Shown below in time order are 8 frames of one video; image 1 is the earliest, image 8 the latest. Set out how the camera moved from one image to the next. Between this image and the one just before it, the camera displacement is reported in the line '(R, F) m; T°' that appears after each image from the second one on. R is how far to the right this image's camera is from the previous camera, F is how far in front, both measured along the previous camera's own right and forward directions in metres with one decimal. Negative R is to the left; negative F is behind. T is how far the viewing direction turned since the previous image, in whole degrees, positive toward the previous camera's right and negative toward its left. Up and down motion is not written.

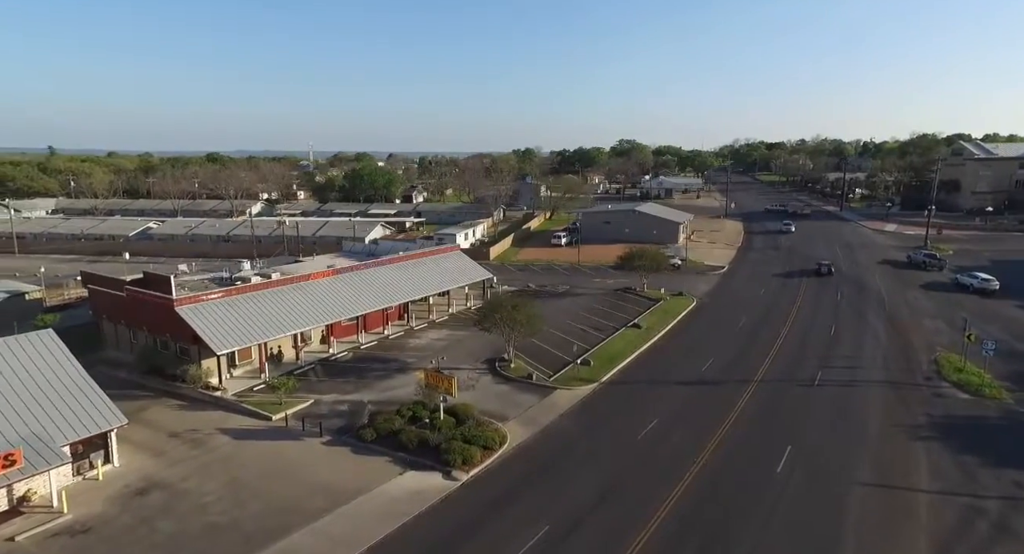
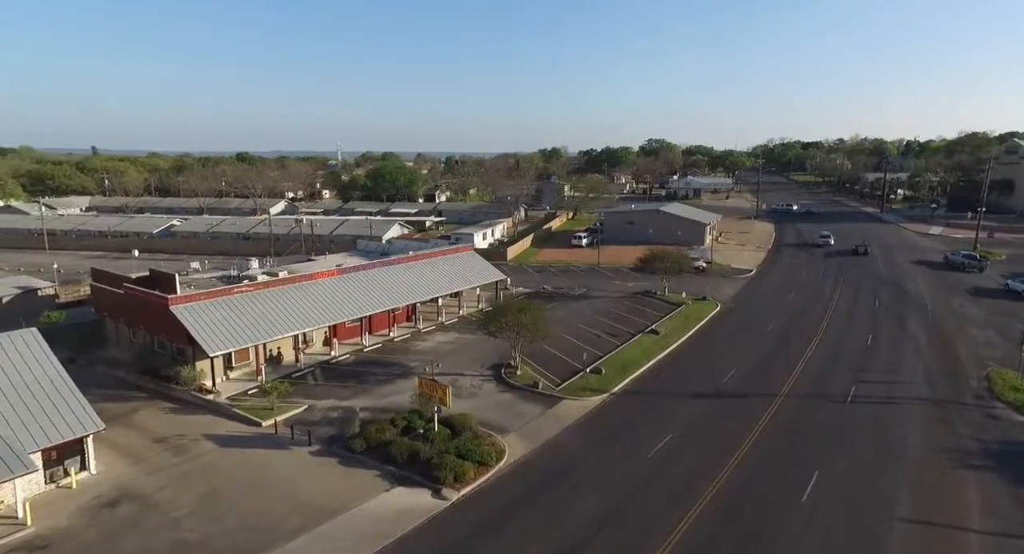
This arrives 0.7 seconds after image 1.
(+1.2, +2.0) m; -3°
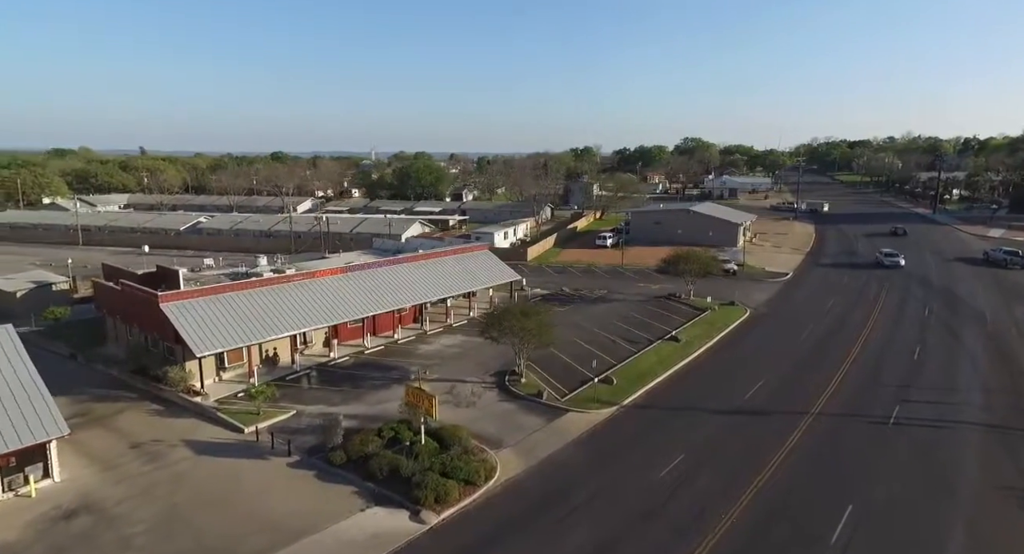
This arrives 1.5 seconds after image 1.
(+1.5, +2.4) m; -3°
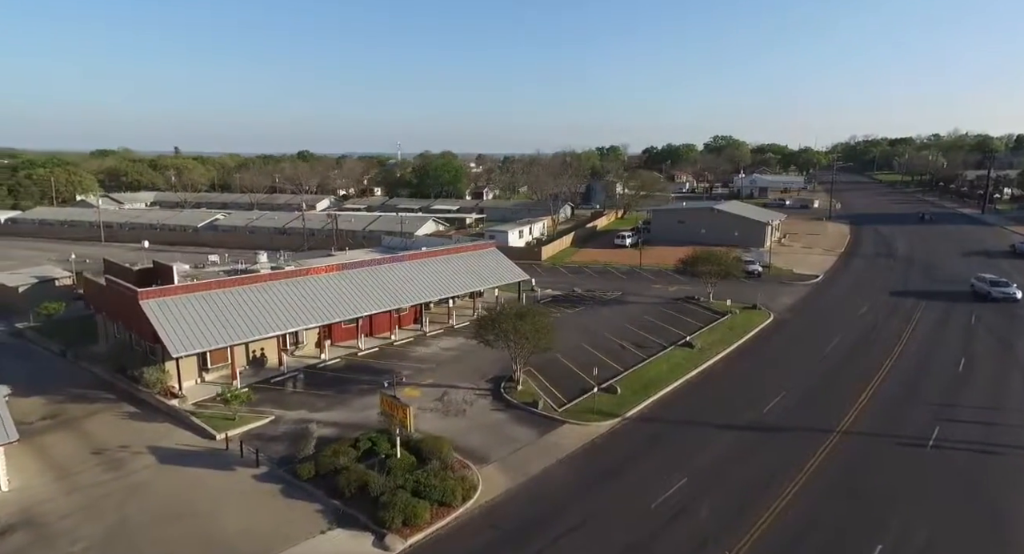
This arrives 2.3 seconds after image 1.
(+1.5, +2.4) m; -3°
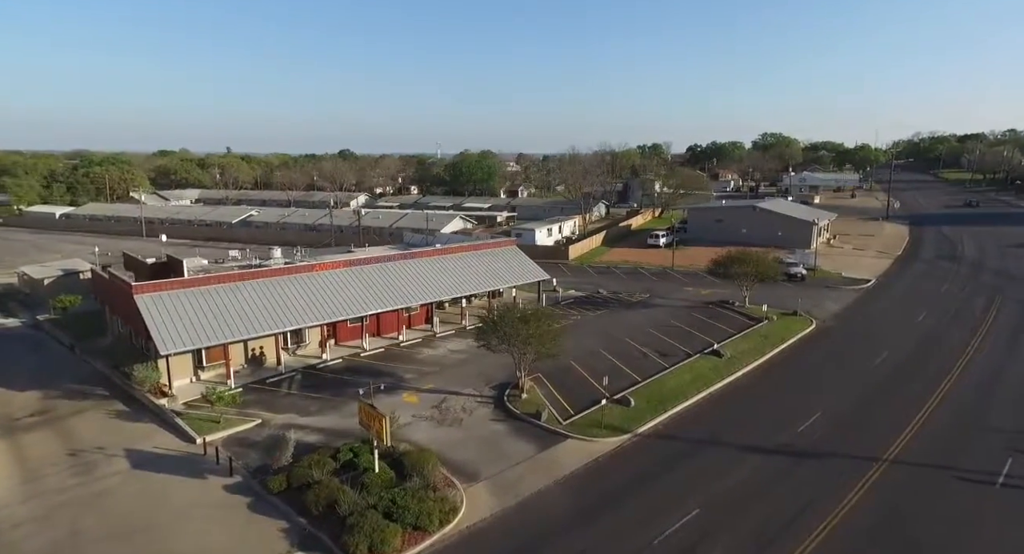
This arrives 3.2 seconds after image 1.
(+1.6, +2.4) m; -4°
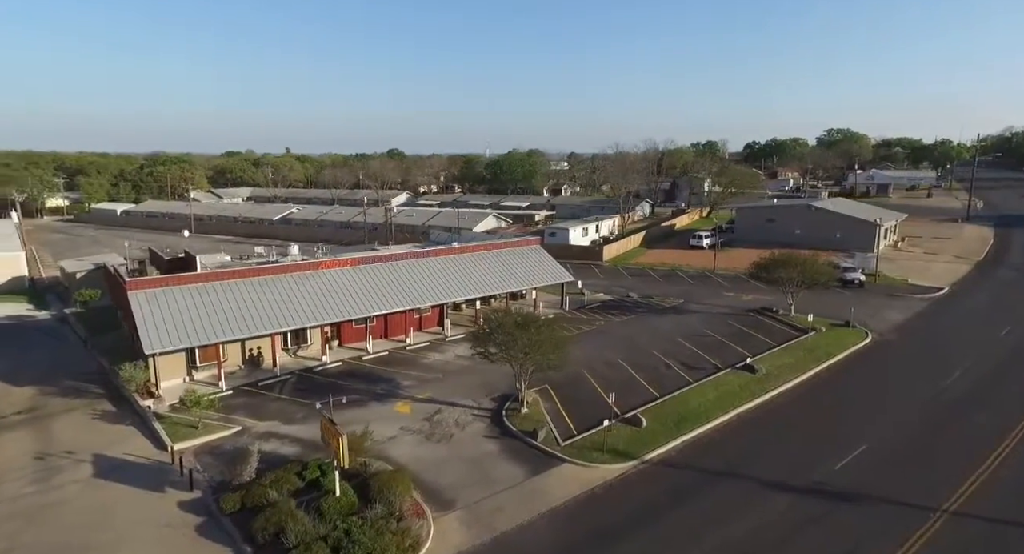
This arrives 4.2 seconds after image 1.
(+2.0, +2.7) m; -5°
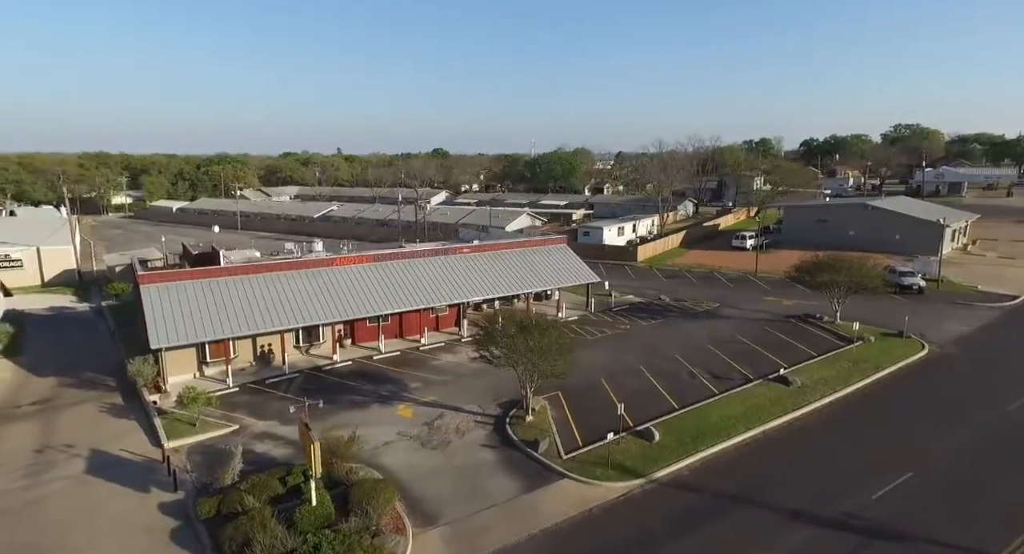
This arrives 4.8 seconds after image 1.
(+1.5, +1.5) m; -5°
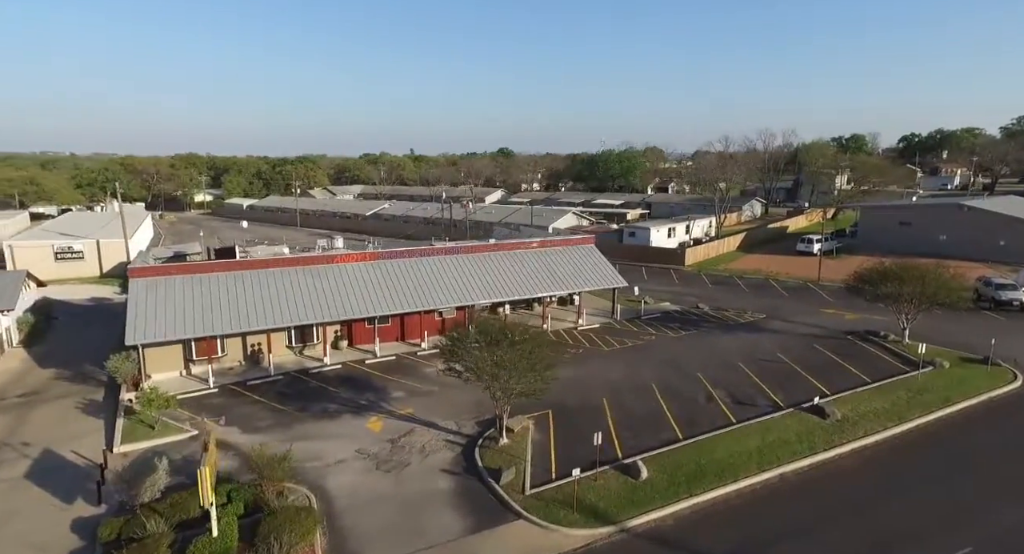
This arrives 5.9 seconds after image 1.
(+3.0, +3.1) m; -7°
